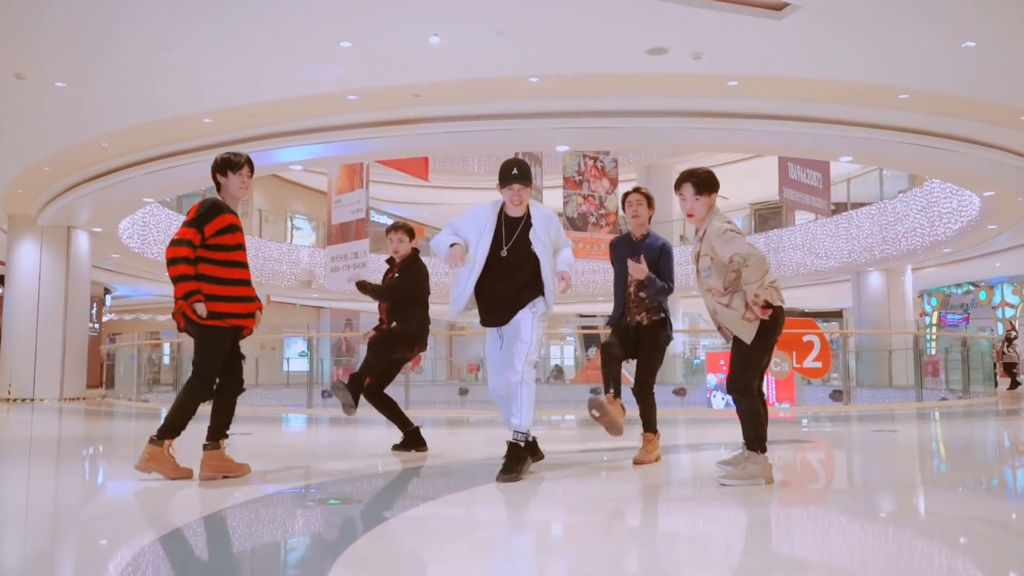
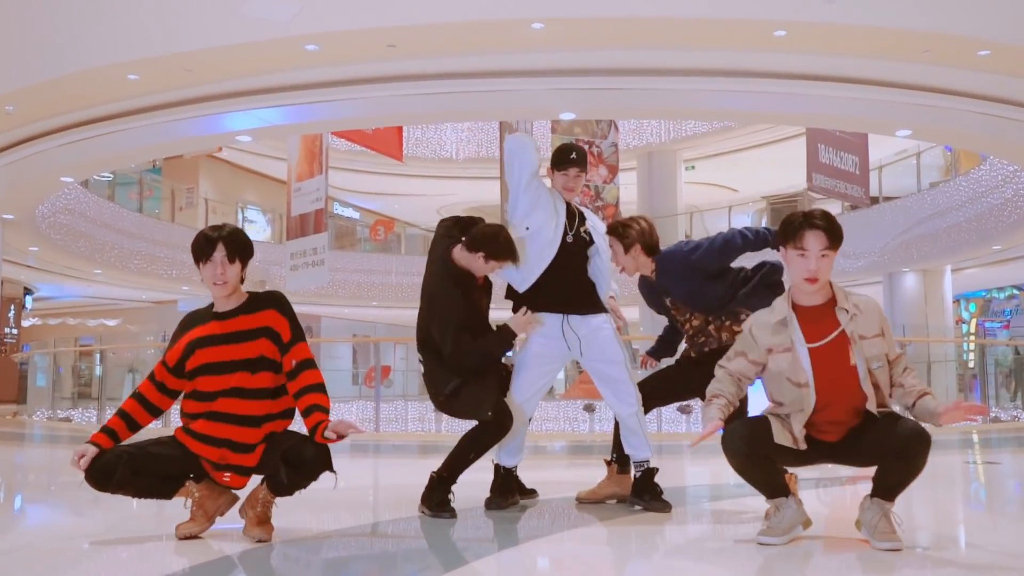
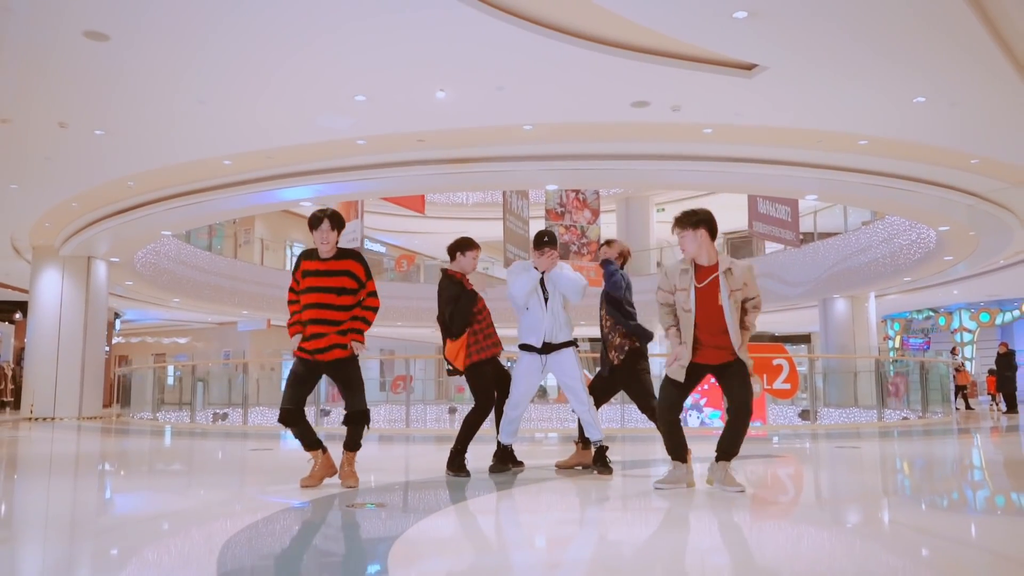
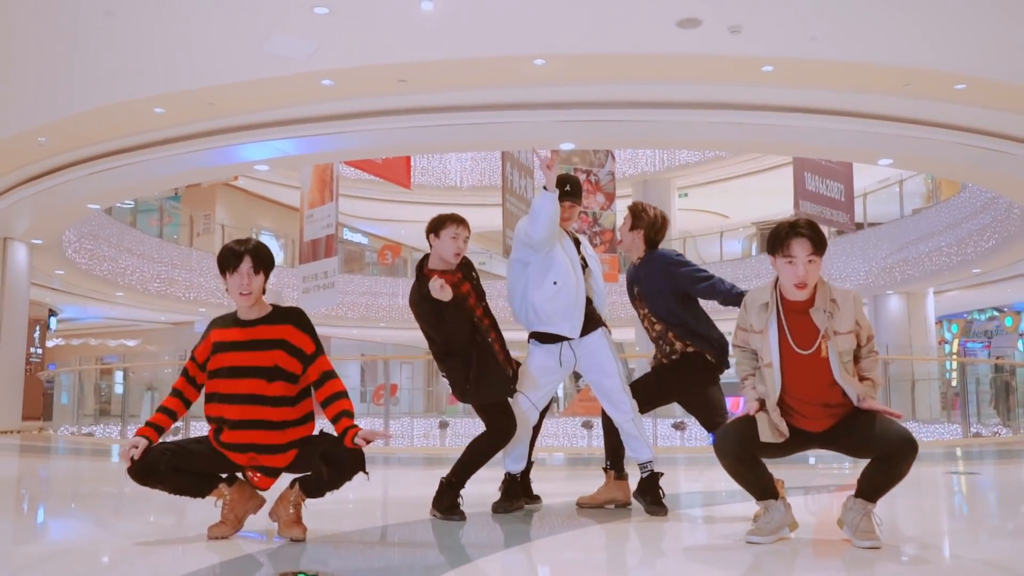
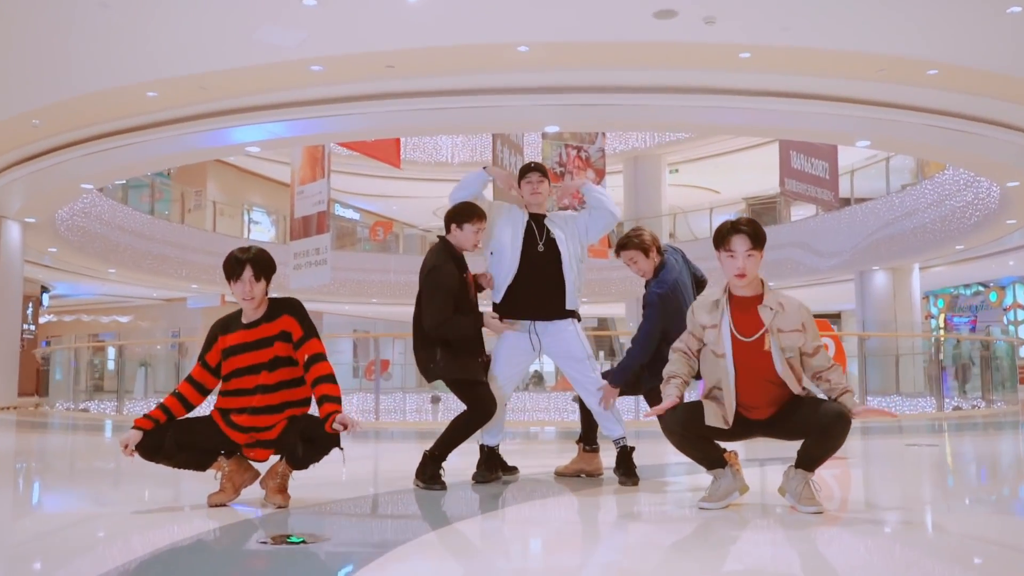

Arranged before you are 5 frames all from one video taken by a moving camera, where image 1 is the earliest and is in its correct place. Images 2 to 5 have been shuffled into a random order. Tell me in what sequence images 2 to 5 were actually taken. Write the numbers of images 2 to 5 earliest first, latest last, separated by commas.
3, 5, 2, 4
